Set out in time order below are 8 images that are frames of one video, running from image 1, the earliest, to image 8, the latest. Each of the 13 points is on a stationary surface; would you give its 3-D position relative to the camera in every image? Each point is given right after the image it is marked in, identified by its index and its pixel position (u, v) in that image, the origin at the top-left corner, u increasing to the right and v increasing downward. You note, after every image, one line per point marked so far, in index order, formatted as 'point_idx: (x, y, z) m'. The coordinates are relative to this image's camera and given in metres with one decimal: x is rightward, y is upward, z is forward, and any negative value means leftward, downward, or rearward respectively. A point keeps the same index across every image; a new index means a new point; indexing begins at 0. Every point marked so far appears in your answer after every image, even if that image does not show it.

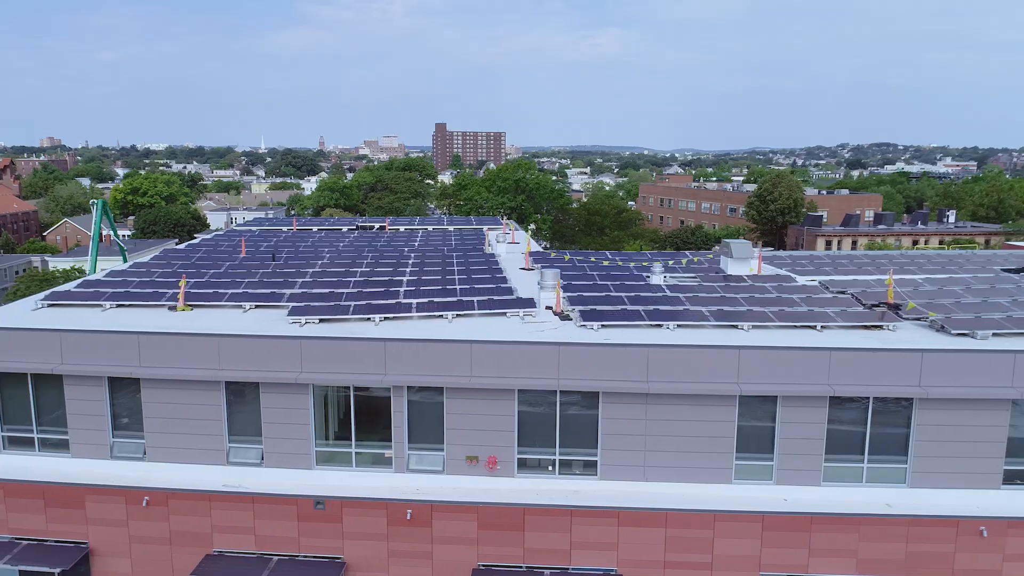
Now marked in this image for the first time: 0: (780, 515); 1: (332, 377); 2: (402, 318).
0: (+3.7, -3.1, +11.2) m
1: (-2.8, -1.4, +12.4) m
2: (-1.9, -0.5, +13.9) m
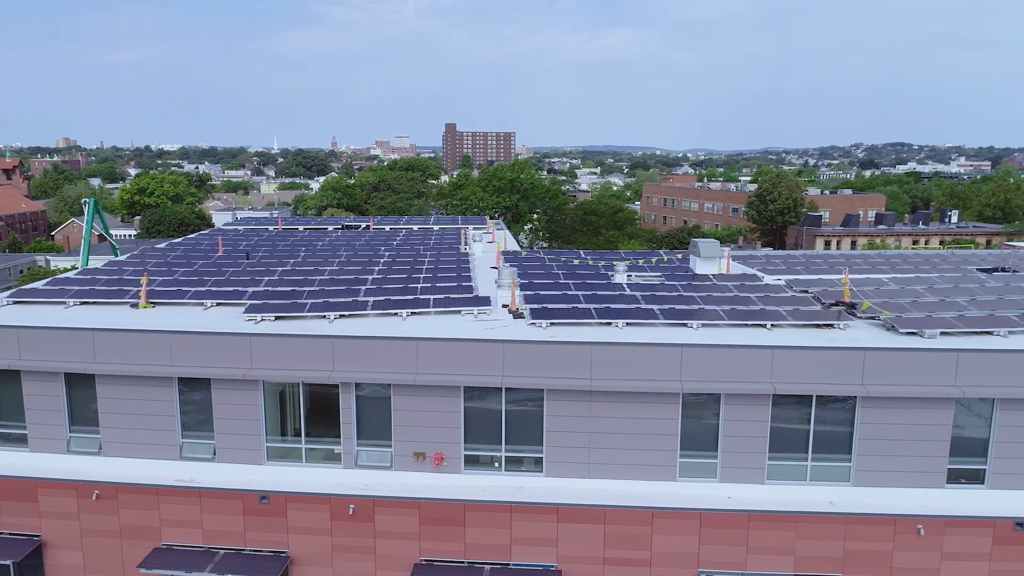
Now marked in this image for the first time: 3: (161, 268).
0: (+2.8, -3.1, +11.3) m
1: (-3.6, -1.3, +12.5) m
2: (-2.7, -0.5, +14.1) m
3: (-7.9, +0.5, +18.2) m
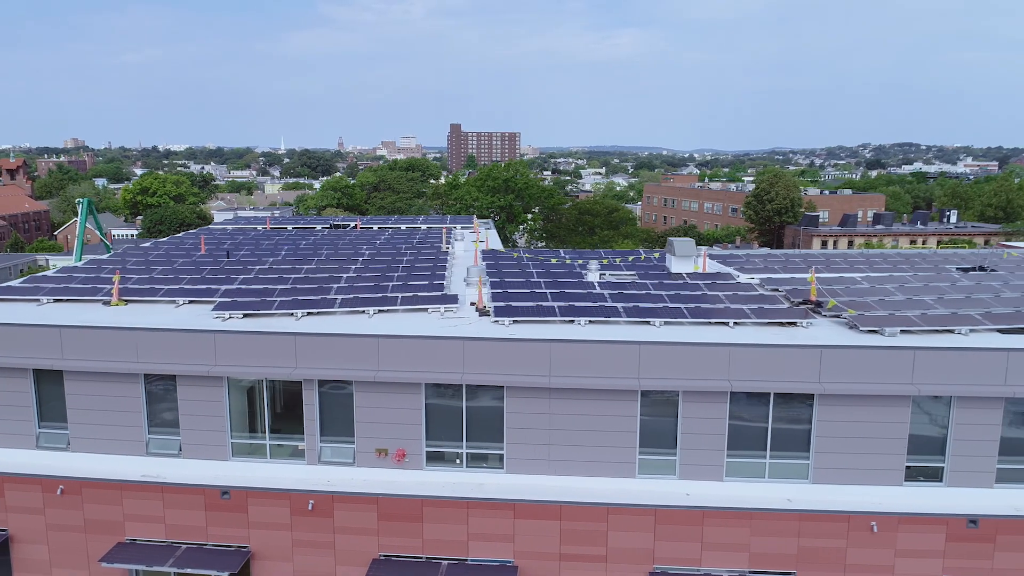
0: (+2.2, -3.1, +11.3) m
1: (-4.2, -1.3, +12.7) m
2: (-3.3, -0.4, +14.2) m
3: (-8.4, +0.5, +18.4) m
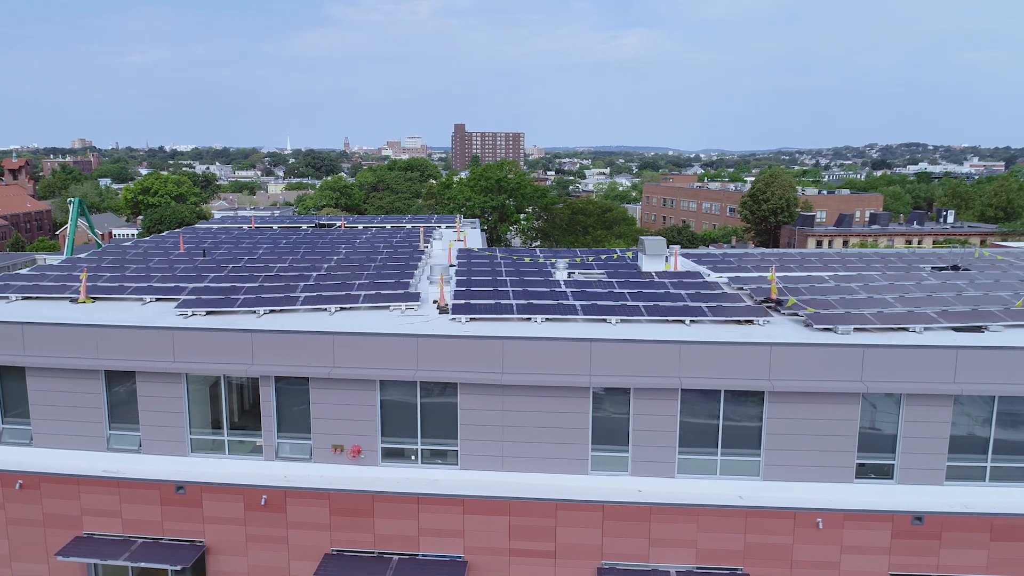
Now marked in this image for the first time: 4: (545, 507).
0: (+1.5, -3.0, +11.4) m
1: (-4.9, -1.2, +12.8) m
2: (-4.0, -0.4, +14.3) m
3: (-9.1, +0.5, +18.6) m
4: (+0.5, -3.1, +11.5) m
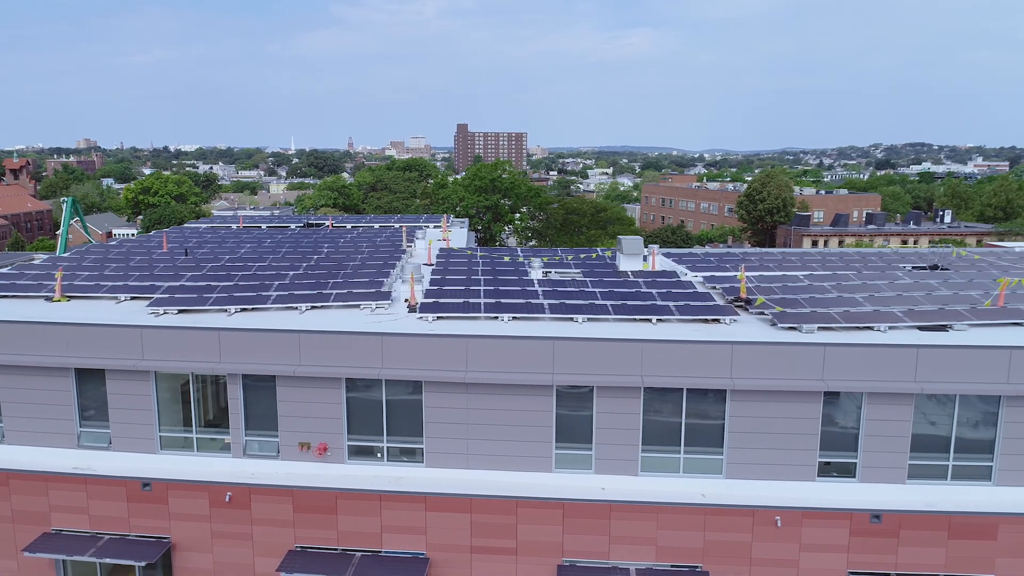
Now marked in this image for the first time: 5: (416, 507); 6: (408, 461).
0: (+1.0, -3.0, +11.5) m
1: (-5.4, -1.2, +12.9) m
2: (-4.5, -0.4, +14.4) m
3: (-9.6, +0.6, +18.7) m
4: (-0.1, -3.1, +11.5) m
5: (-1.4, -3.2, +11.7) m
6: (-1.6, -2.7, +12.9) m
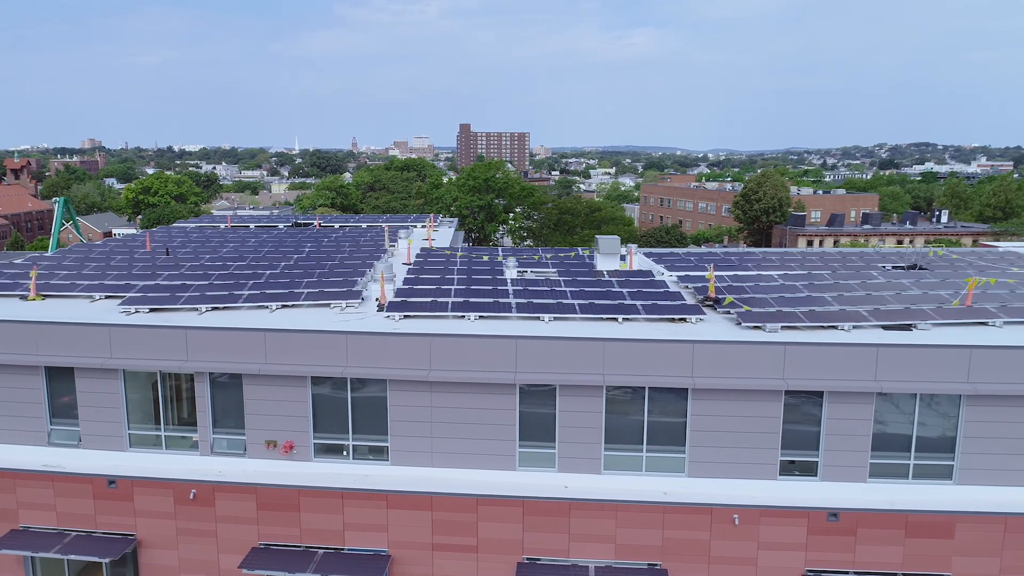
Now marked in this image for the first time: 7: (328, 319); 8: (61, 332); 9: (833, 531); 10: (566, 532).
0: (+0.4, -3.0, +11.5) m
1: (-6.0, -1.2, +13.0) m
2: (-5.1, -0.4, +14.5) m
3: (-10.1, +0.6, +18.8) m
4: (-0.7, -3.1, +11.6) m
5: (-2.0, -3.1, +11.8) m
6: (-2.2, -2.7, +13.0) m
7: (-3.1, -0.5, +13.8) m
8: (-7.3, -0.7, +13.1) m
9: (+4.4, -3.4, +11.2) m
10: (+0.8, -3.5, +11.6) m
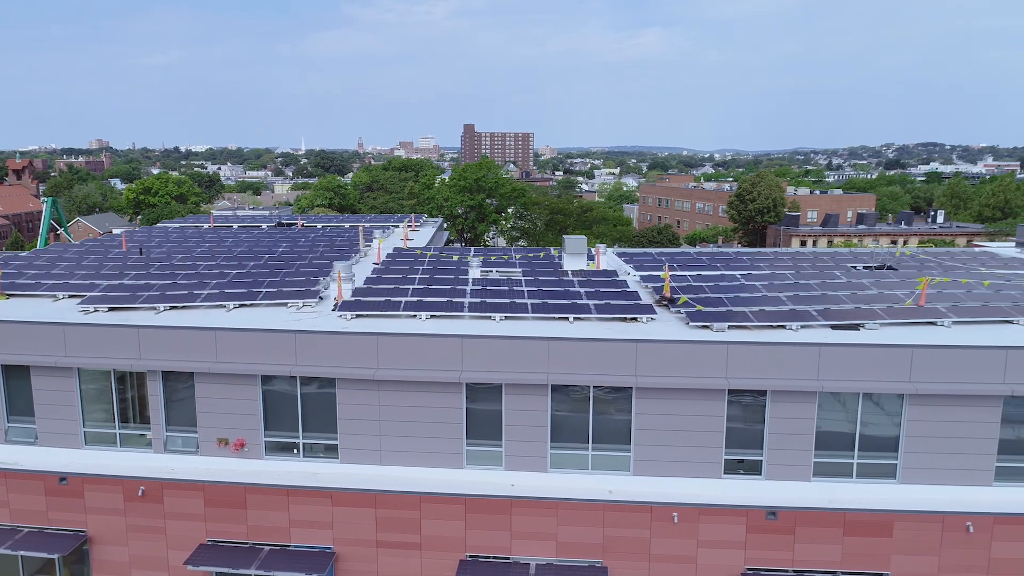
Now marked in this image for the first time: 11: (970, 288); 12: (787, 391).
0: (-0.4, -3.0, +11.6) m
1: (-6.8, -1.2, +13.1) m
2: (-5.9, -0.3, +14.6) m
3: (-10.9, +0.6, +19.0) m
4: (-1.5, -3.0, +11.7) m
5: (-2.8, -3.1, +11.9) m
6: (-3.0, -2.7, +13.1) m
7: (-3.9, -0.5, +13.9) m
8: (-8.1, -0.7, +13.3) m
9: (+3.6, -3.4, +11.3) m
10: (-0.1, -3.5, +11.7) m
11: (+8.6, 0.0, +15.3) m
12: (+4.0, -1.5, +11.9) m
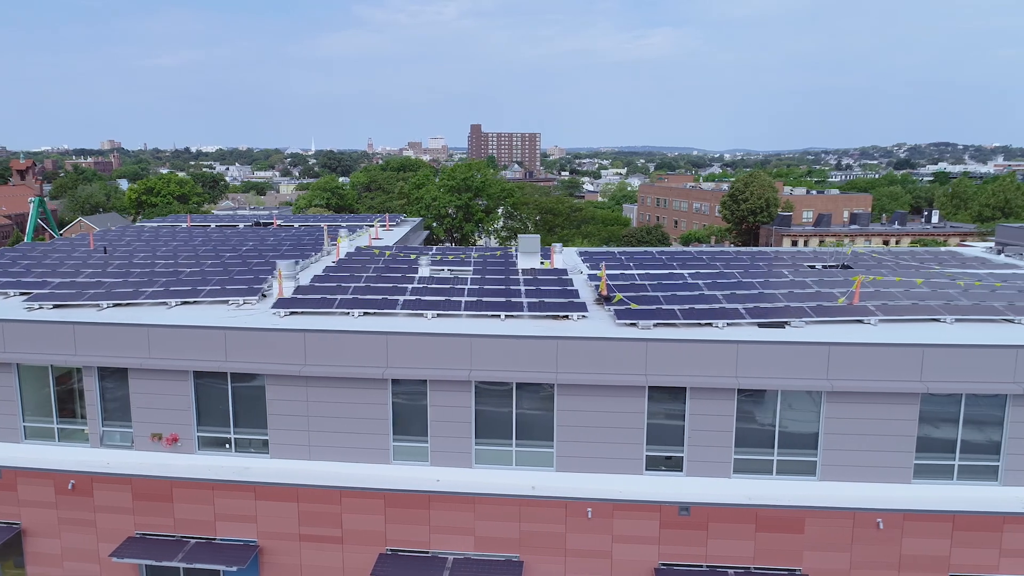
0: (-1.6, -3.0, +11.8) m
1: (-8.0, -1.1, +13.4) m
2: (-7.0, -0.3, +14.8) m
3: (-11.9, +0.7, +19.3) m
4: (-2.7, -3.0, +11.9) m
5: (-4.0, -3.1, +12.1) m
6: (-4.2, -2.7, +13.3) m
7: (-5.1, -0.5, +14.1) m
8: (-9.2, -0.6, +13.5) m
9: (+2.4, -3.3, +11.4) m
10: (-1.2, -3.4, +11.8) m
11: (+7.5, 0.0, +15.3) m
12: (+2.9, -1.5, +12.0) m
